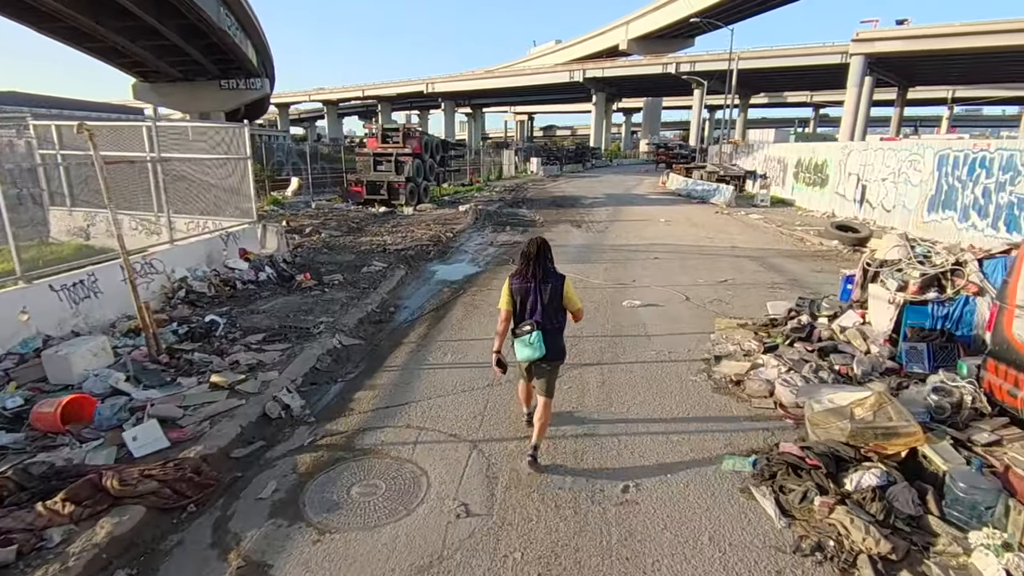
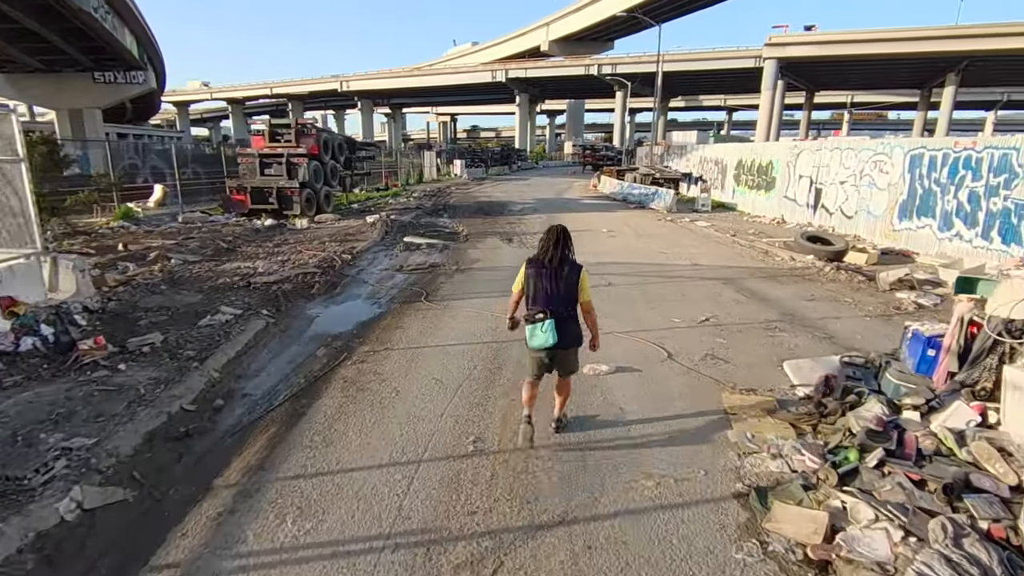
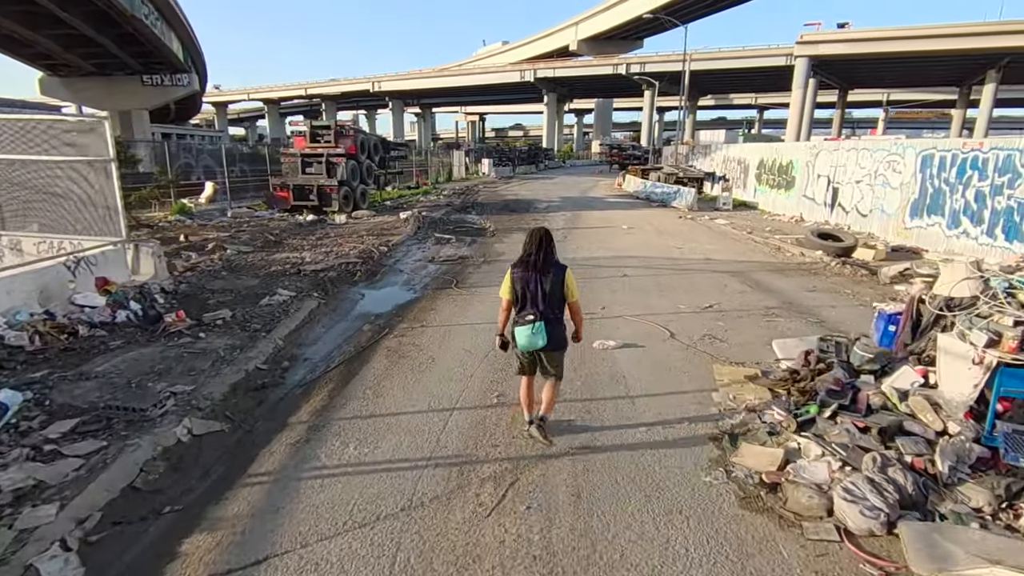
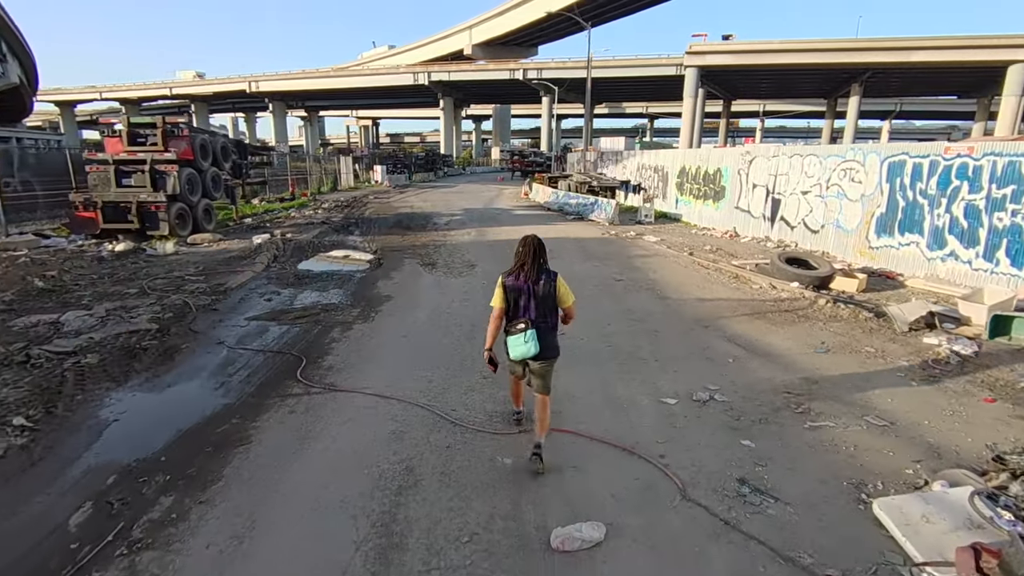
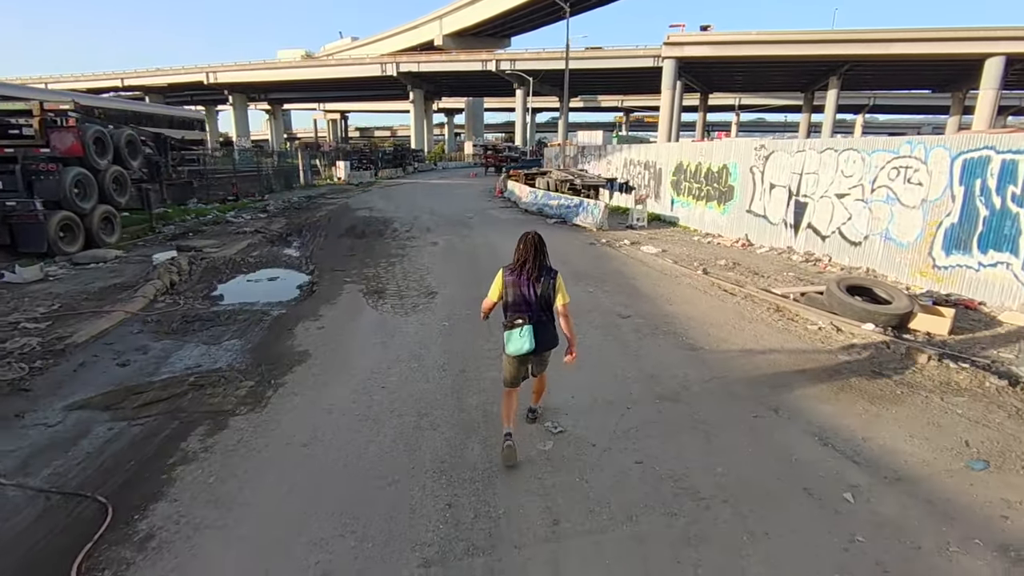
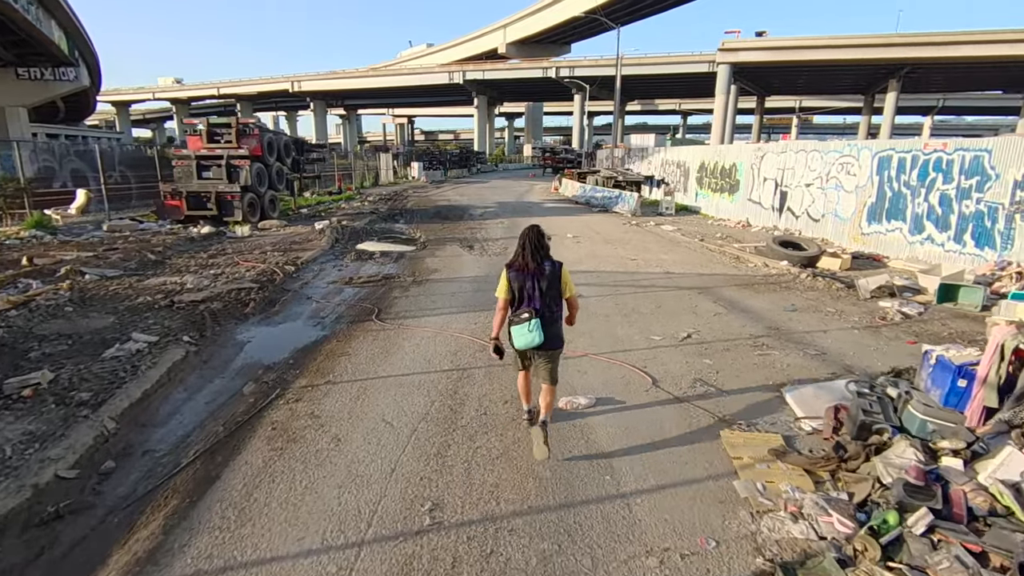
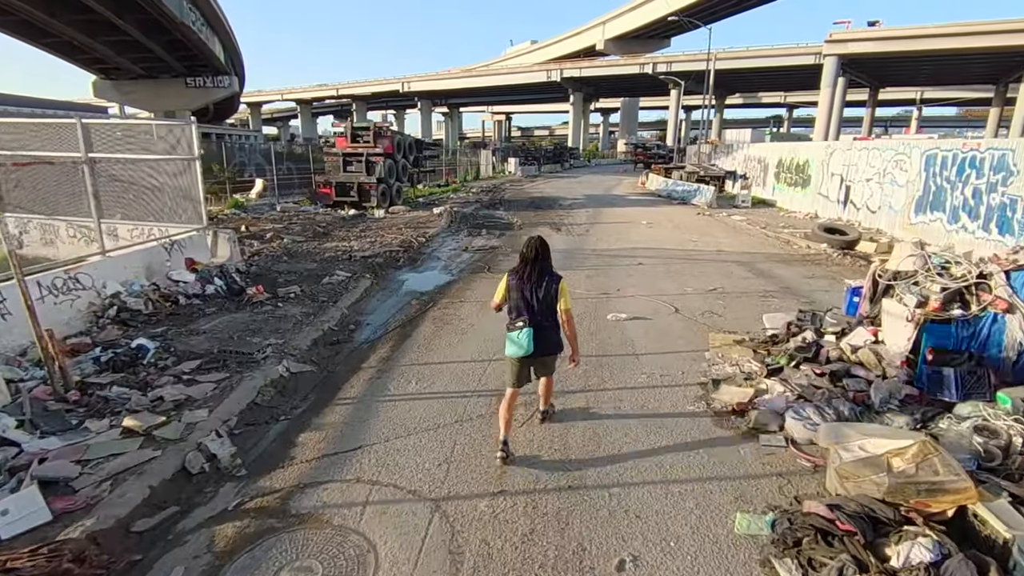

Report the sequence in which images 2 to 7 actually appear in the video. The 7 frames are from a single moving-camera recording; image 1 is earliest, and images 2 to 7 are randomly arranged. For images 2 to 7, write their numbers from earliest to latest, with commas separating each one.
7, 3, 2, 6, 4, 5
